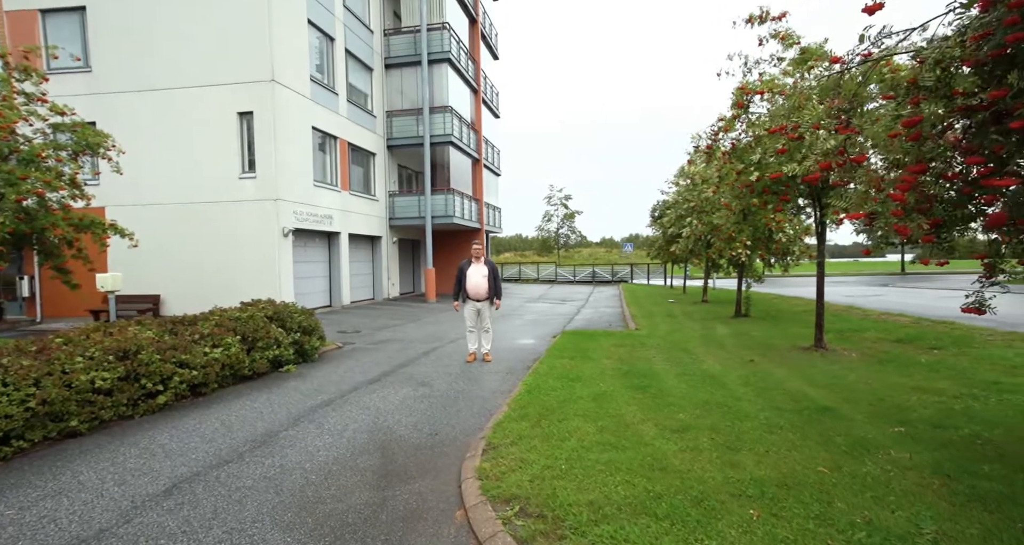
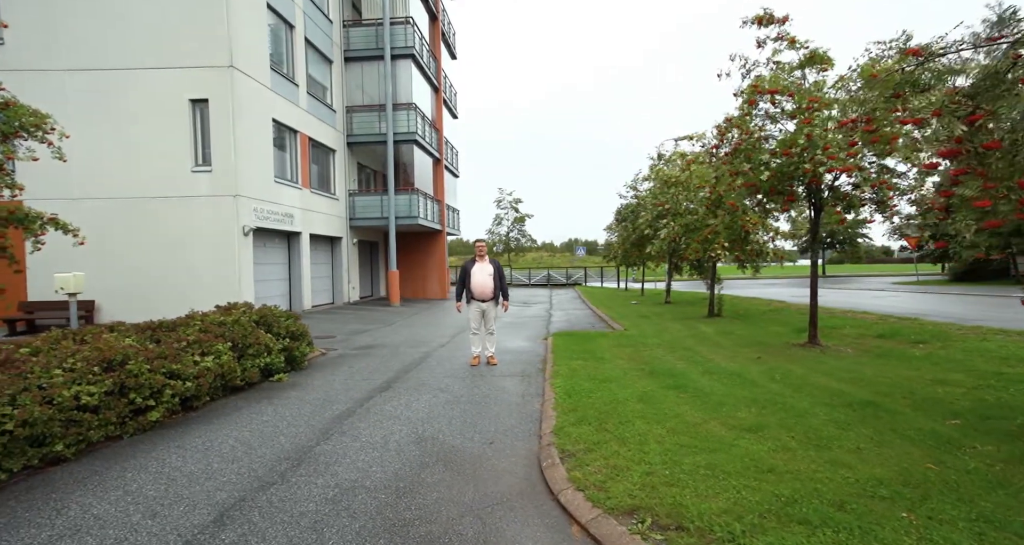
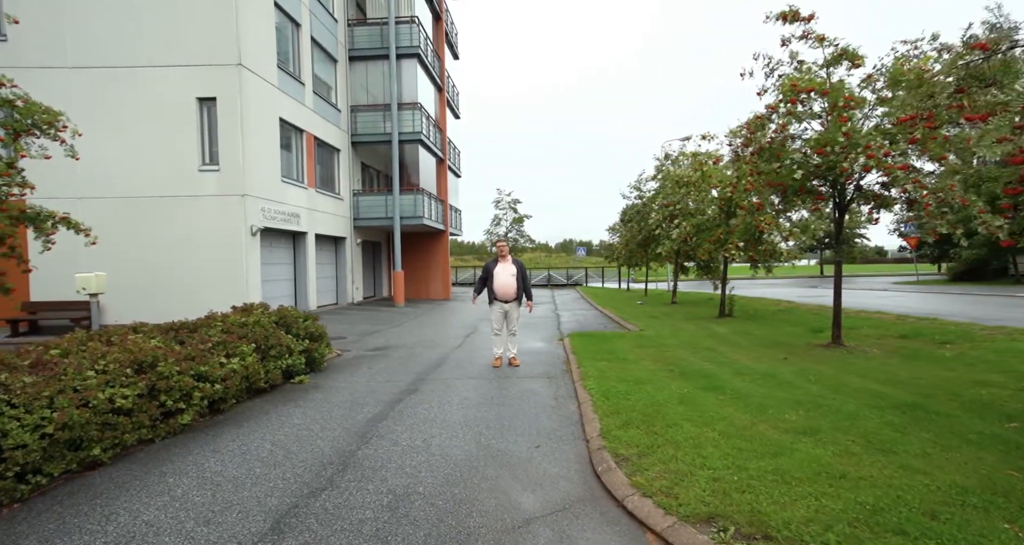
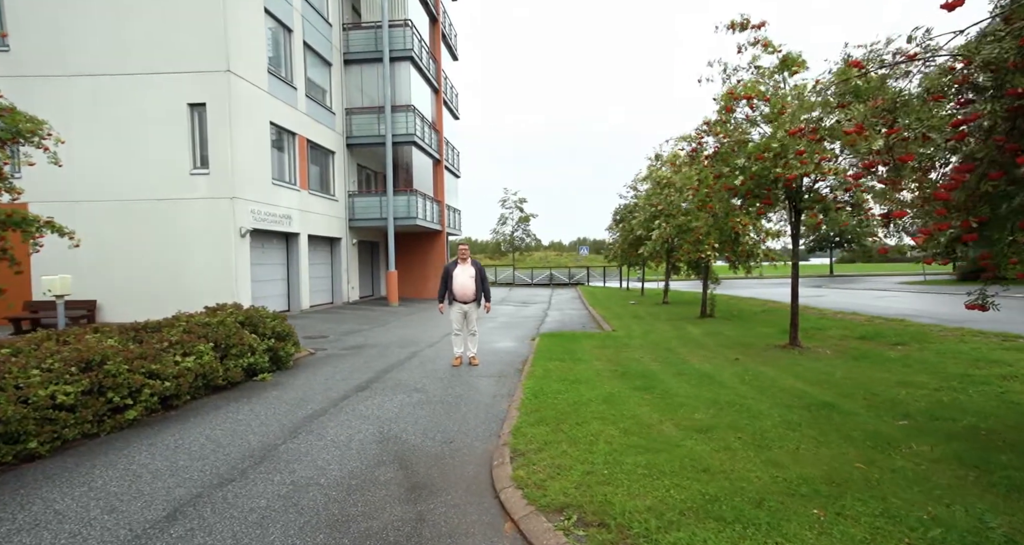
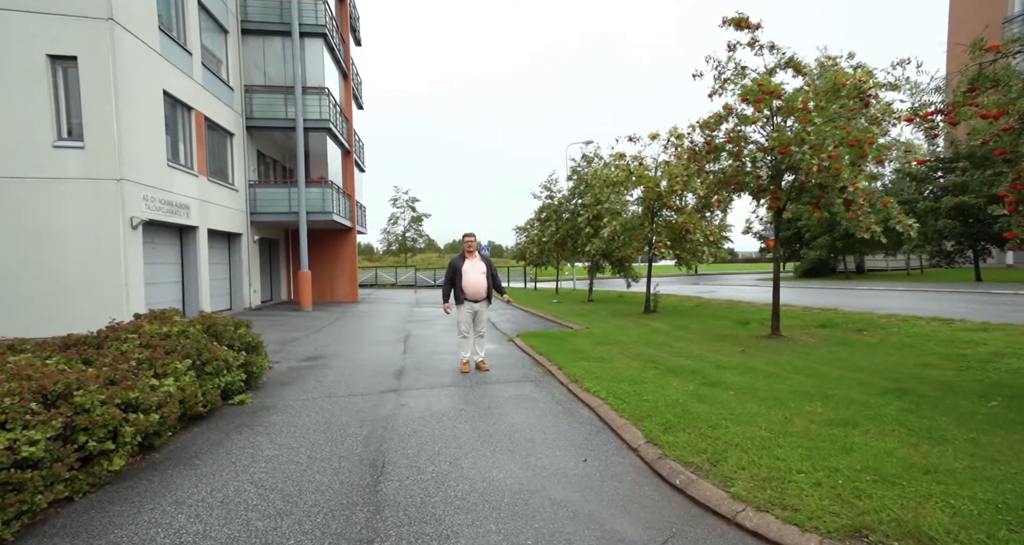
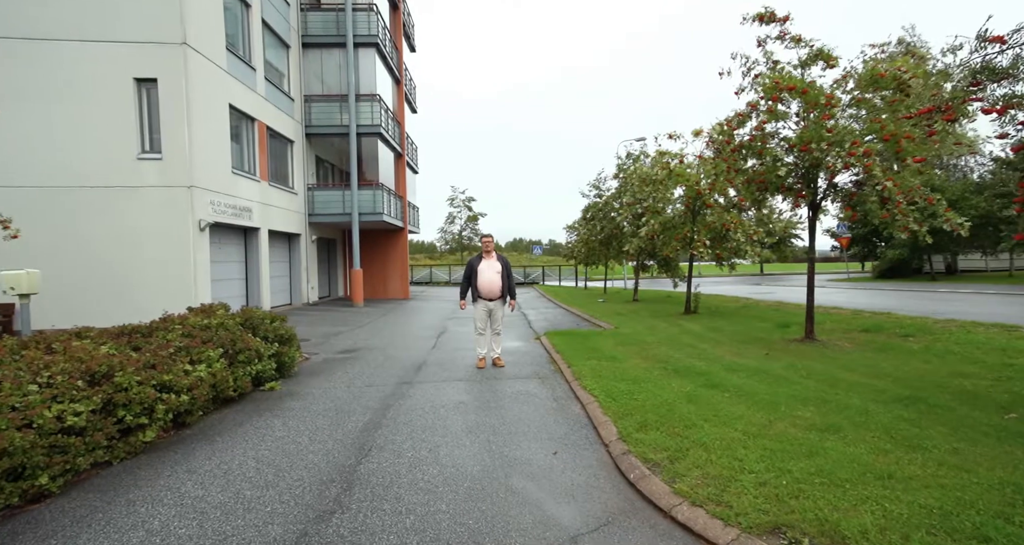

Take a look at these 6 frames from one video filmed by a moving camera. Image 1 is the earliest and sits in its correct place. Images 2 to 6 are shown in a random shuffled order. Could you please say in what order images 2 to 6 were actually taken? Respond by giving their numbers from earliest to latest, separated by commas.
4, 2, 3, 6, 5
